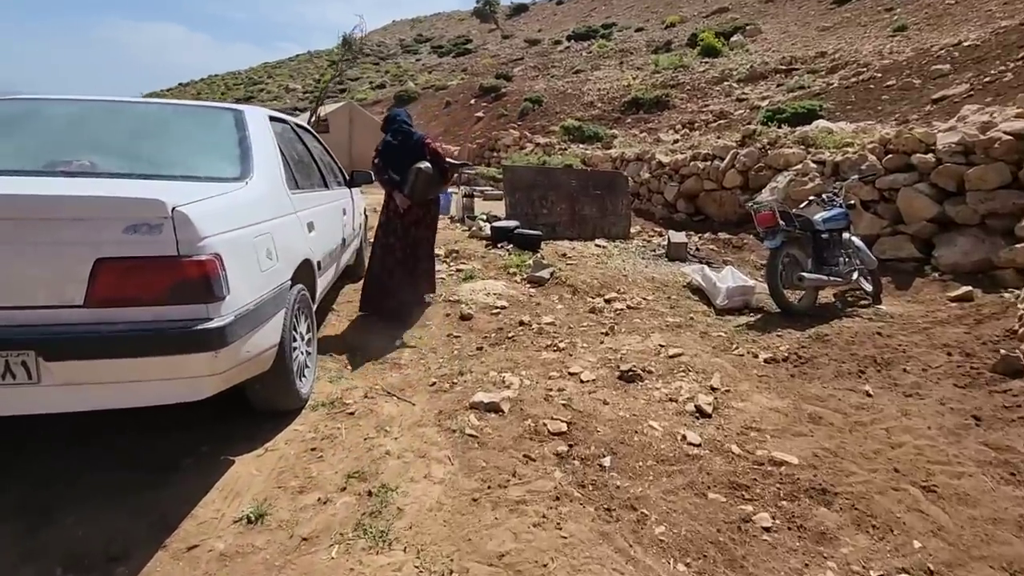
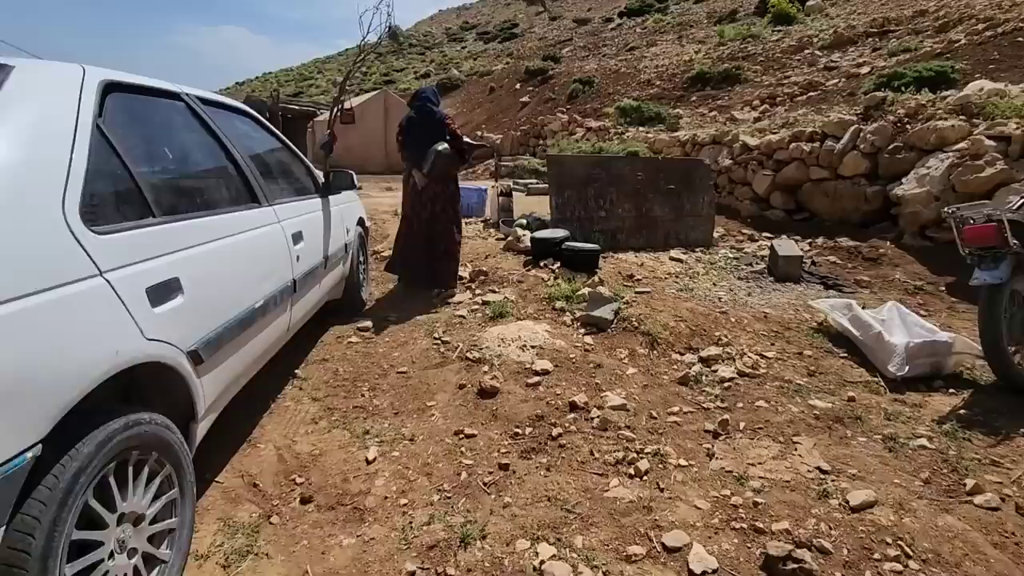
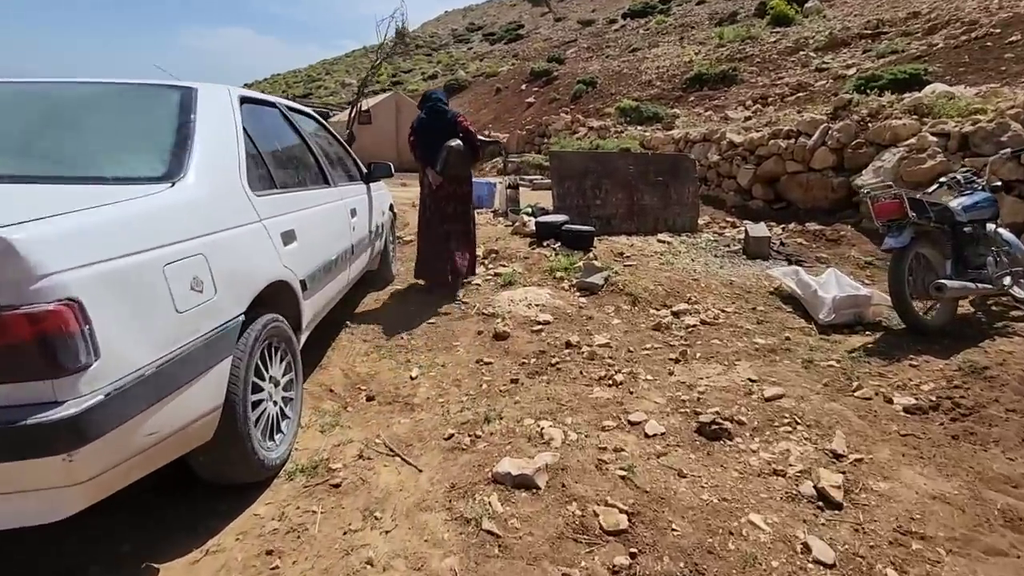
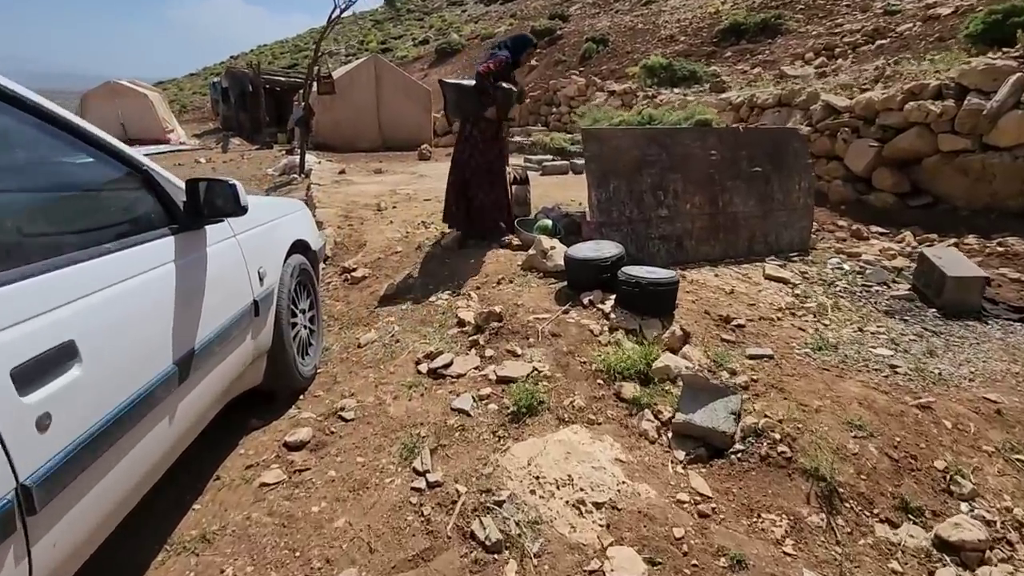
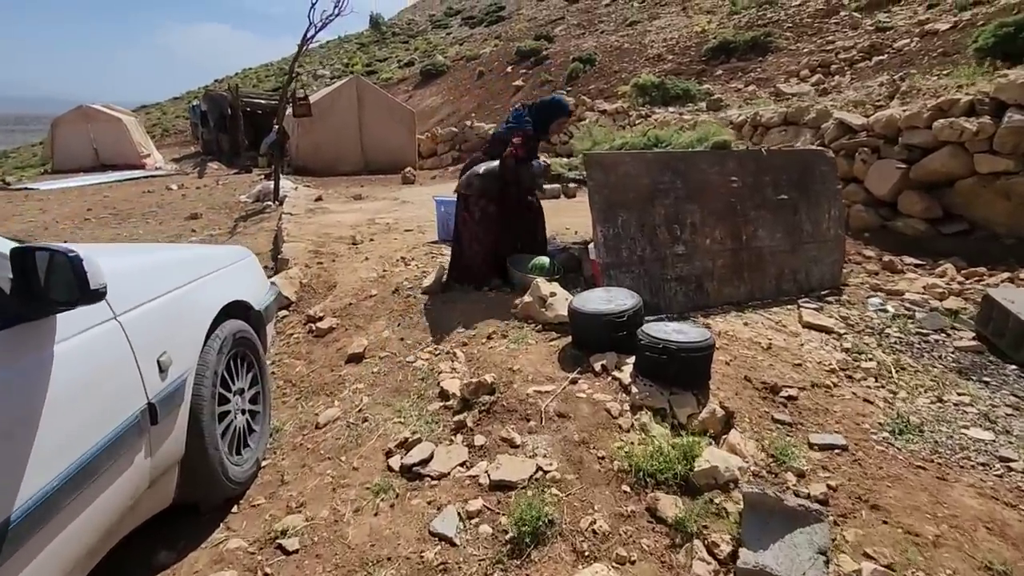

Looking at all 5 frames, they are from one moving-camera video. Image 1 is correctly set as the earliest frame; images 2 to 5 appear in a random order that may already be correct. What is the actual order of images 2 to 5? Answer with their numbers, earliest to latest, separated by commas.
3, 2, 4, 5
